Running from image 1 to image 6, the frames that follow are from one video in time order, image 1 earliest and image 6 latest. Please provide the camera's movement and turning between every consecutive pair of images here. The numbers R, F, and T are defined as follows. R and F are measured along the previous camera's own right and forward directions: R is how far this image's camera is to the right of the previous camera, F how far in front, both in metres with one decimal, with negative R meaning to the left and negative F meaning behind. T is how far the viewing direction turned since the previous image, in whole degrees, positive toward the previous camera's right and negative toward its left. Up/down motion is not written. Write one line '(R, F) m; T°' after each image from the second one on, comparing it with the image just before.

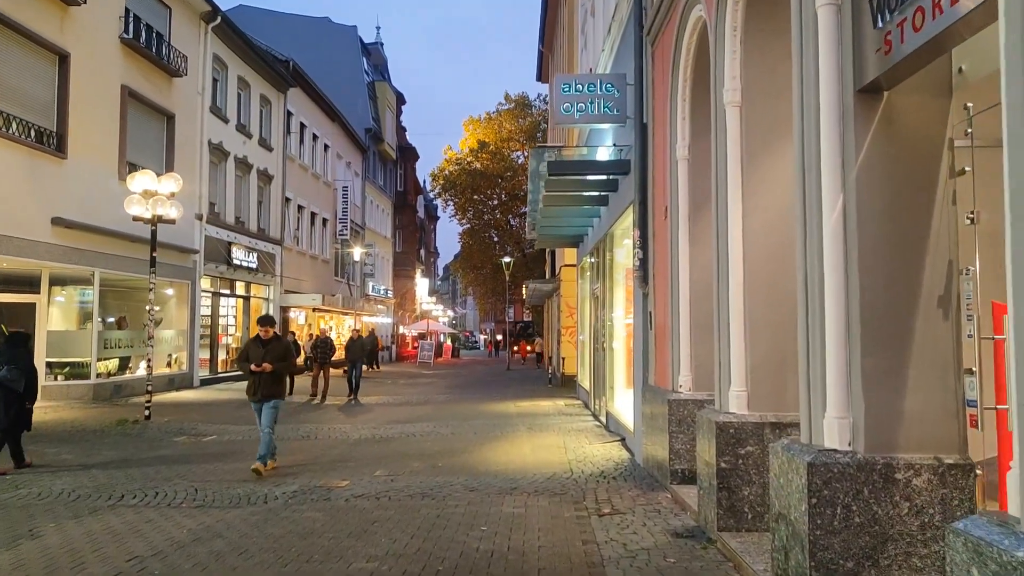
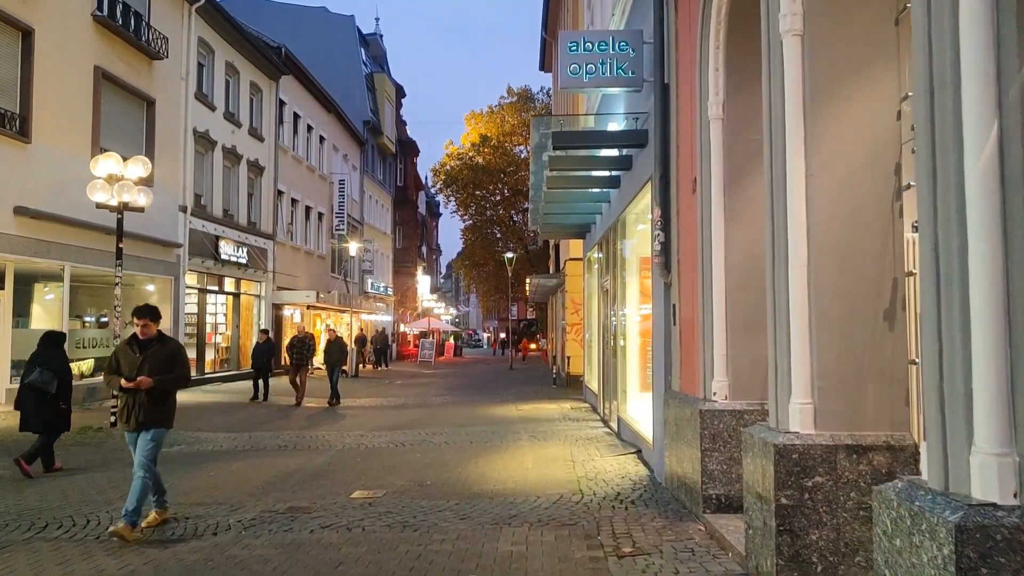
(0.0, +1.3) m; 0°
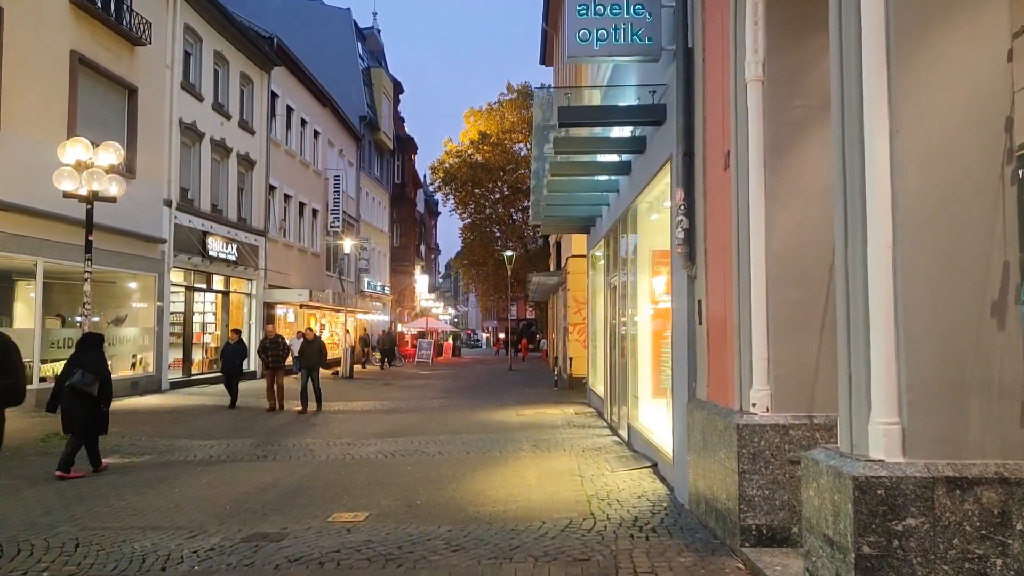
(0.0, +1.0) m; 0°
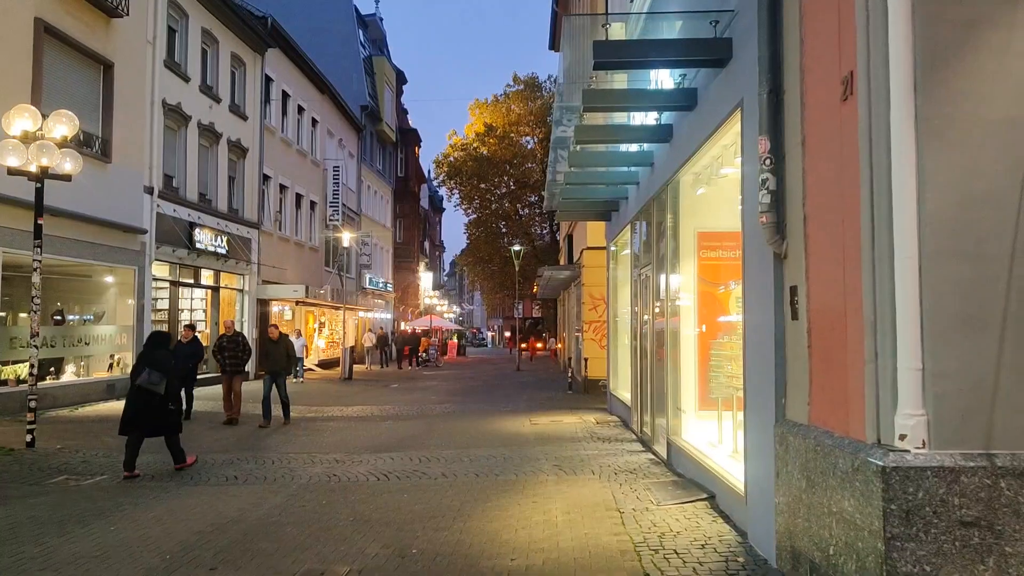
(-0.1, +1.7) m; 0°
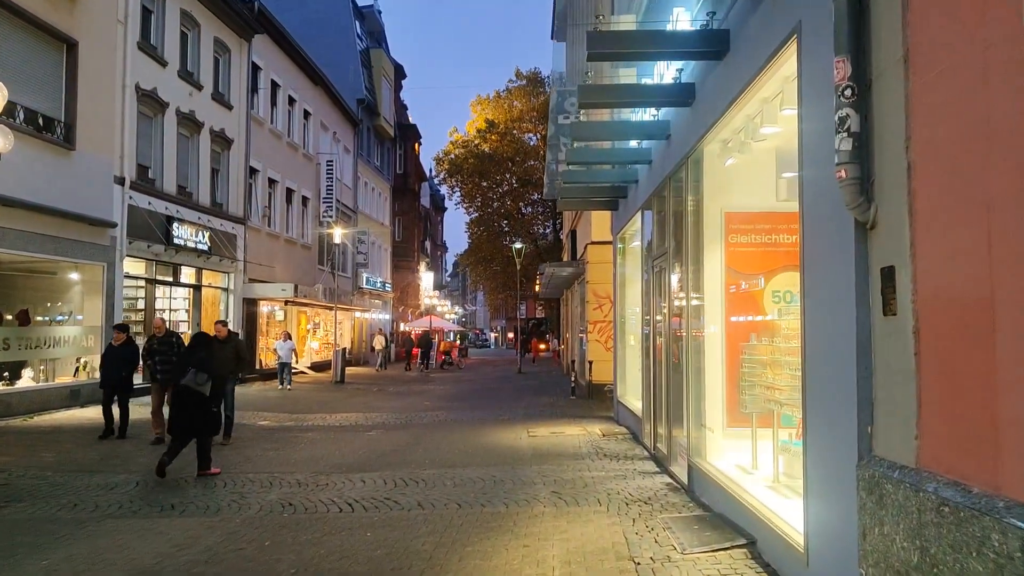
(+0.1, +1.5) m; 0°
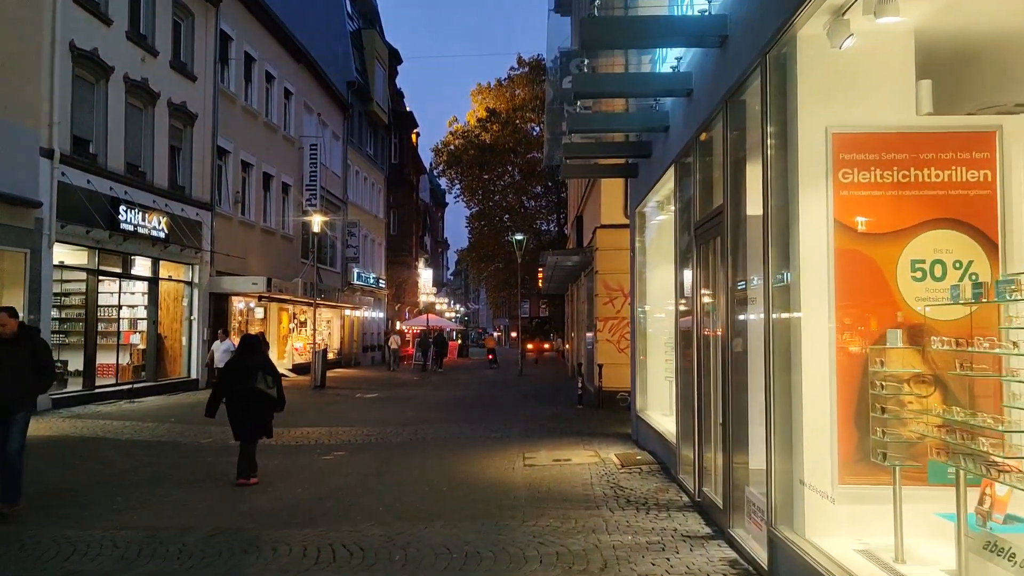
(+0.2, +2.8) m; 0°
